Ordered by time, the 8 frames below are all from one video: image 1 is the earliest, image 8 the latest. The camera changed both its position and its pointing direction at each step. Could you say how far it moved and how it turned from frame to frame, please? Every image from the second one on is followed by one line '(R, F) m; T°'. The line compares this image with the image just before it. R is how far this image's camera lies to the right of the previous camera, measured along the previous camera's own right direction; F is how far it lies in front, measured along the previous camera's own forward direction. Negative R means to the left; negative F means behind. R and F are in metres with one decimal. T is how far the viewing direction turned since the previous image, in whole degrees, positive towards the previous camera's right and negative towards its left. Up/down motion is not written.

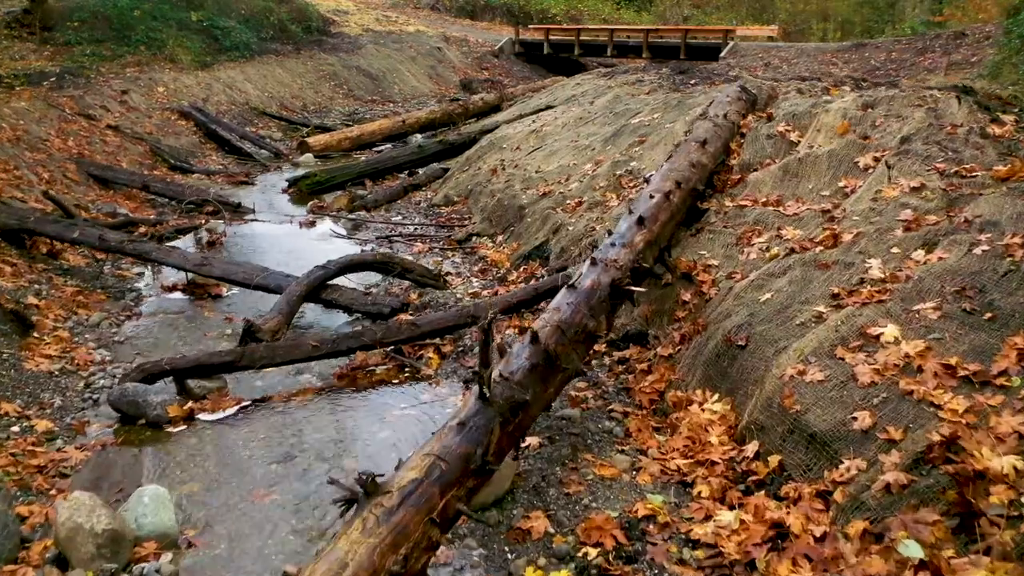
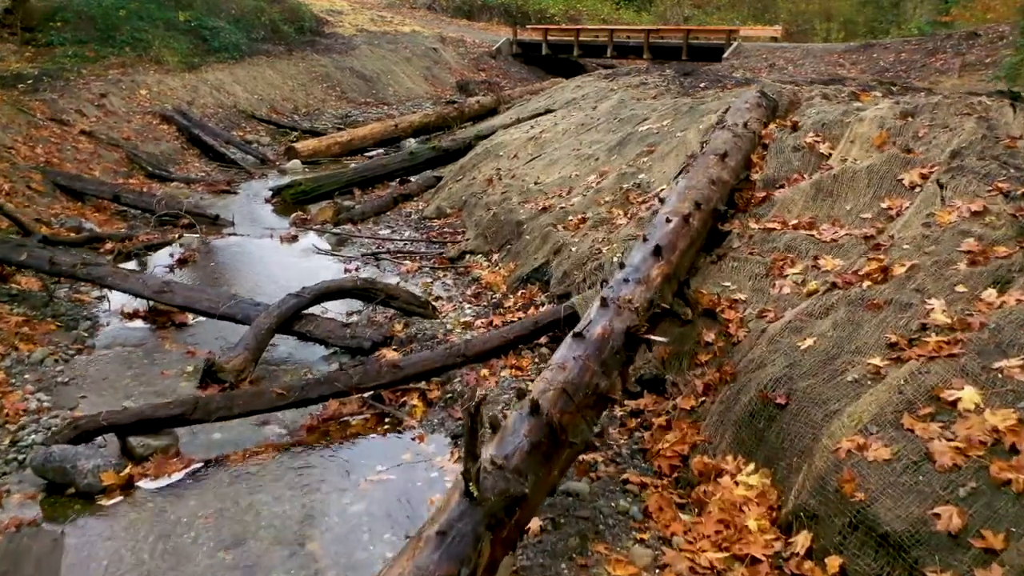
(0.0, +1.0) m; 0°
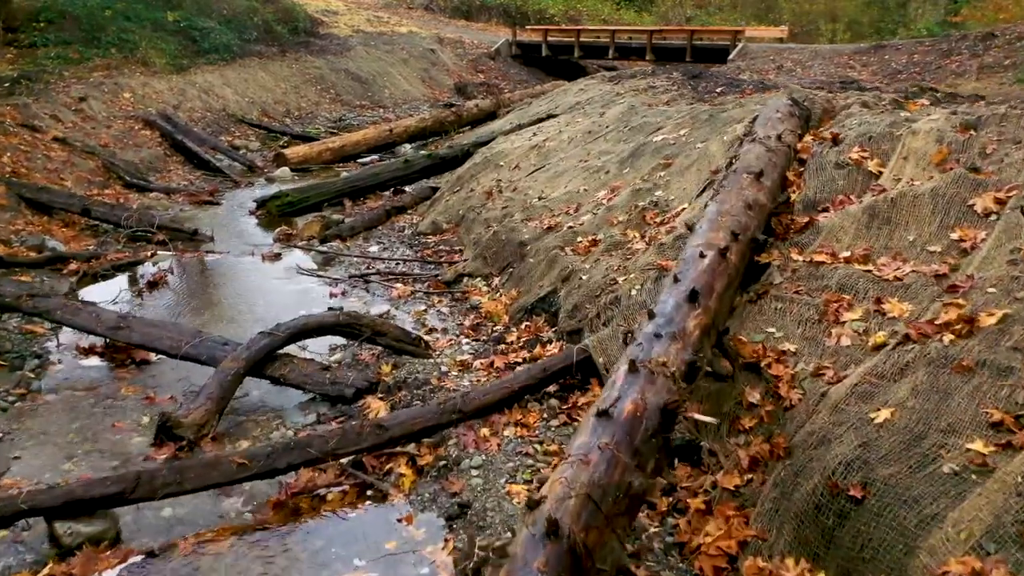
(0.0, +1.0) m; 0°
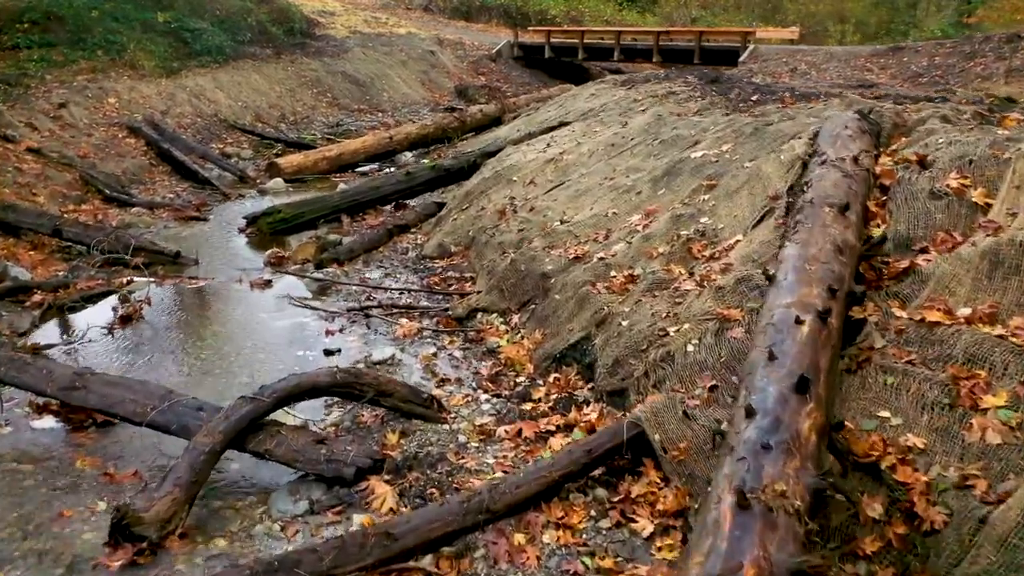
(-0.2, +1.2) m; 0°
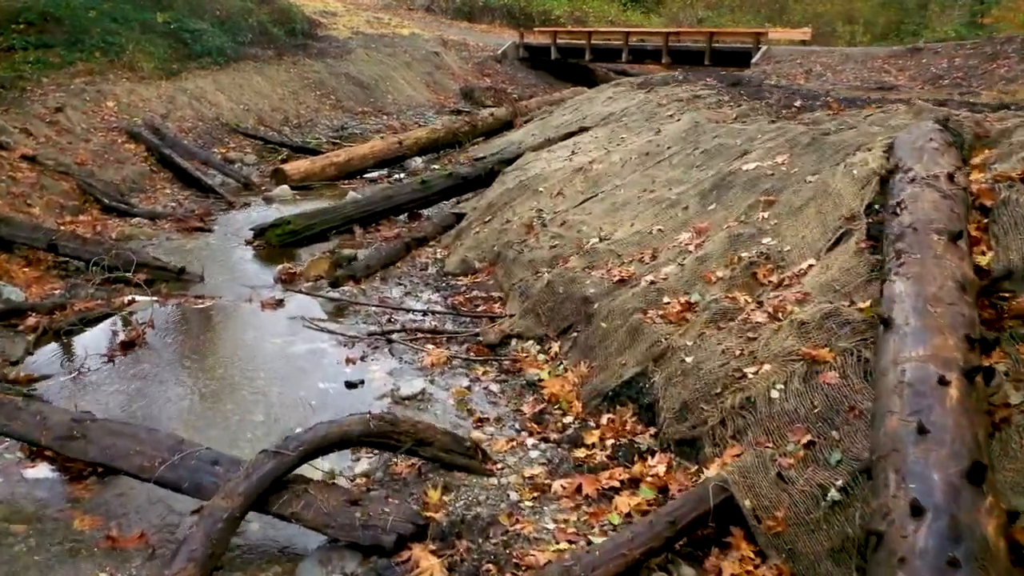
(-0.4, +0.7) m; 0°
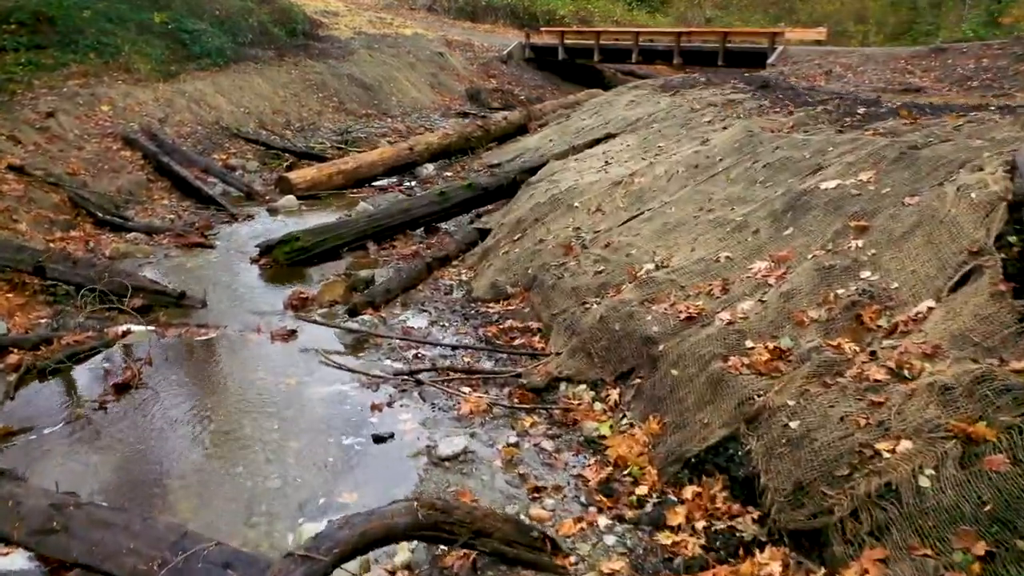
(-0.4, +1.0) m; 0°
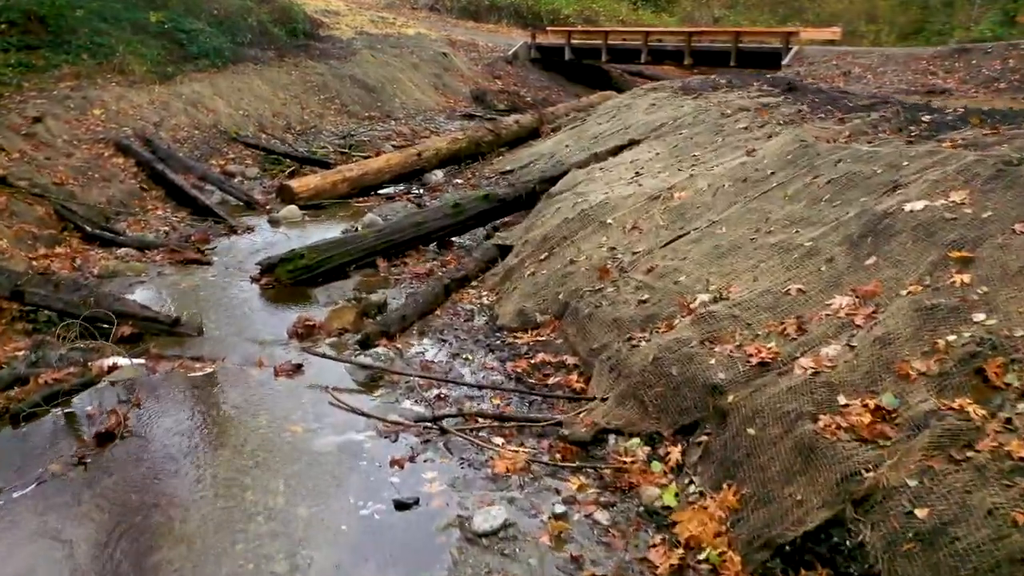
(-0.3, +1.0) m; 0°
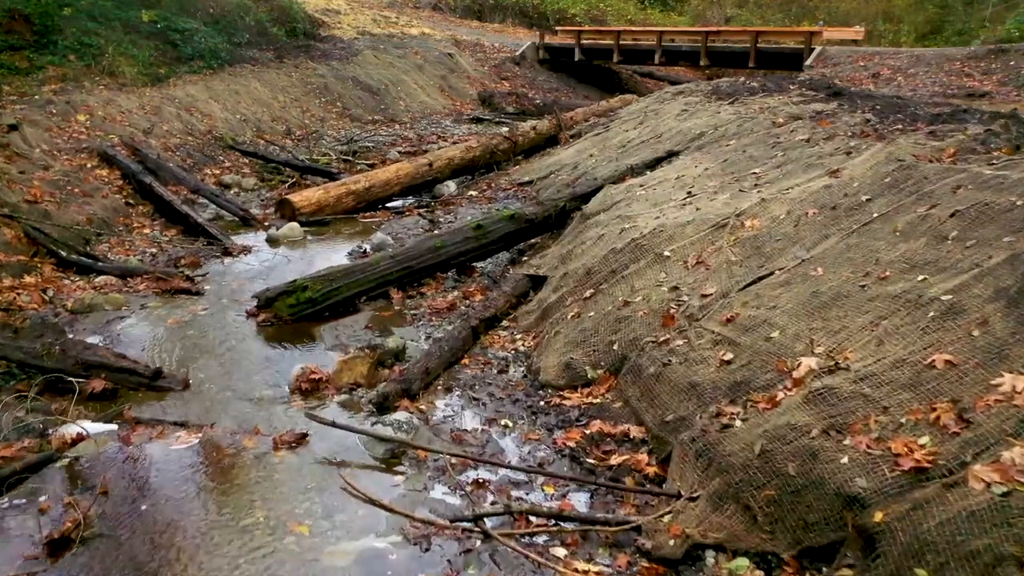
(-0.4, +1.4) m; 0°
